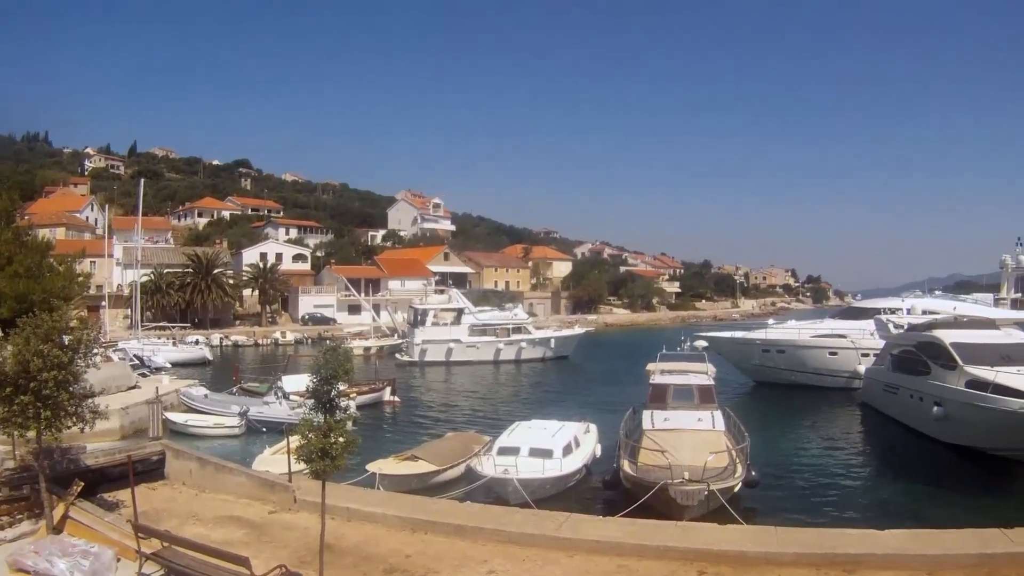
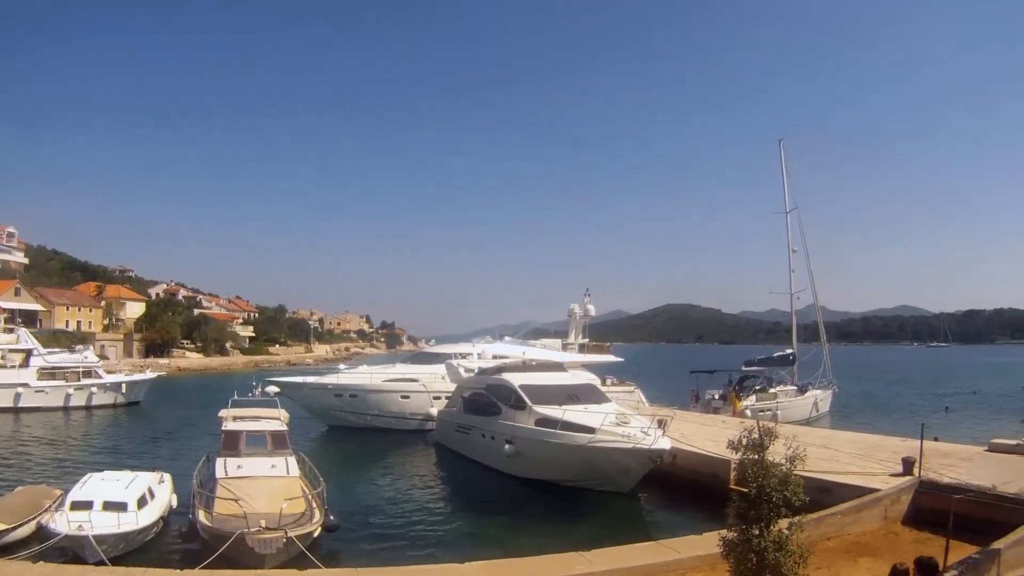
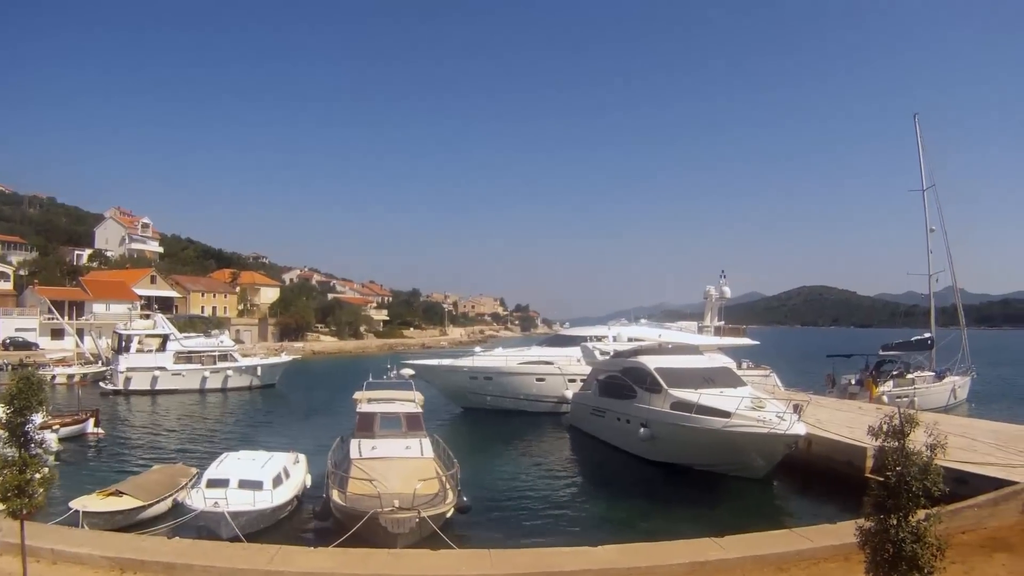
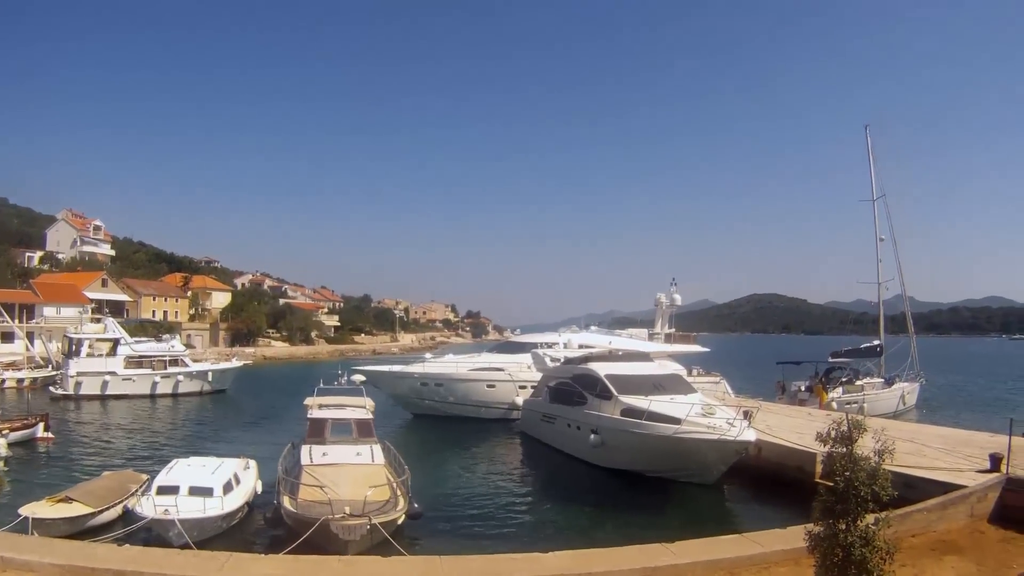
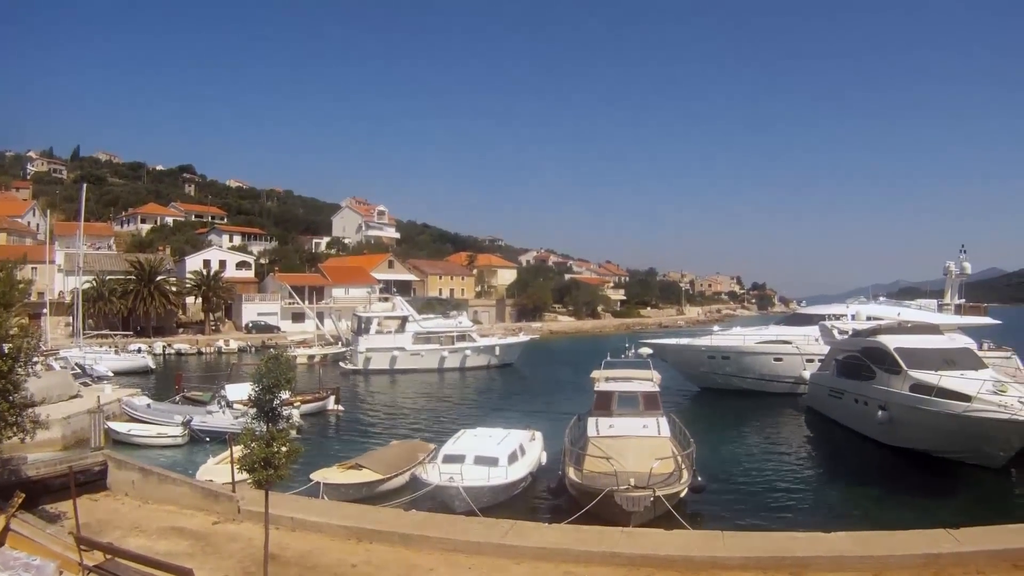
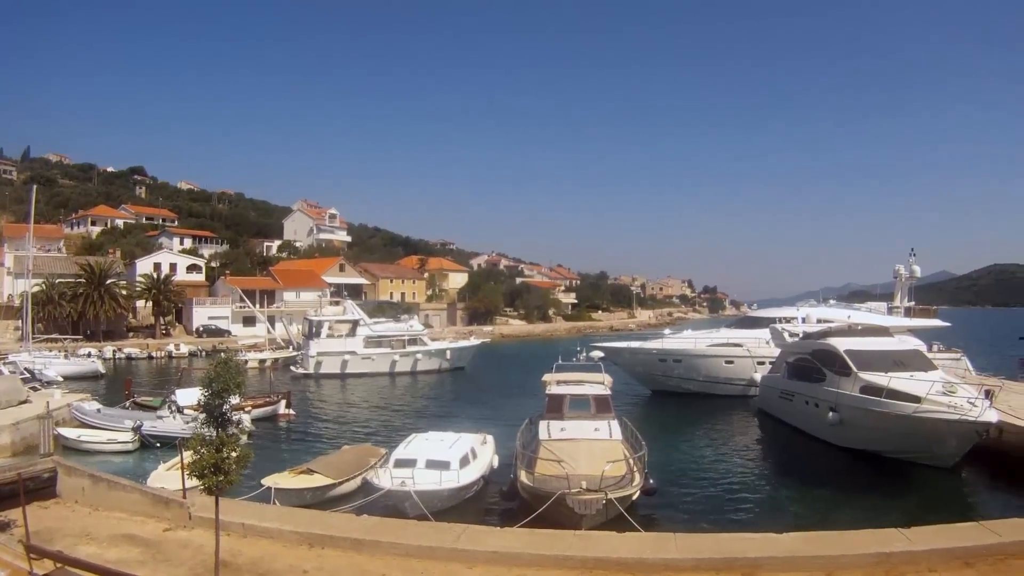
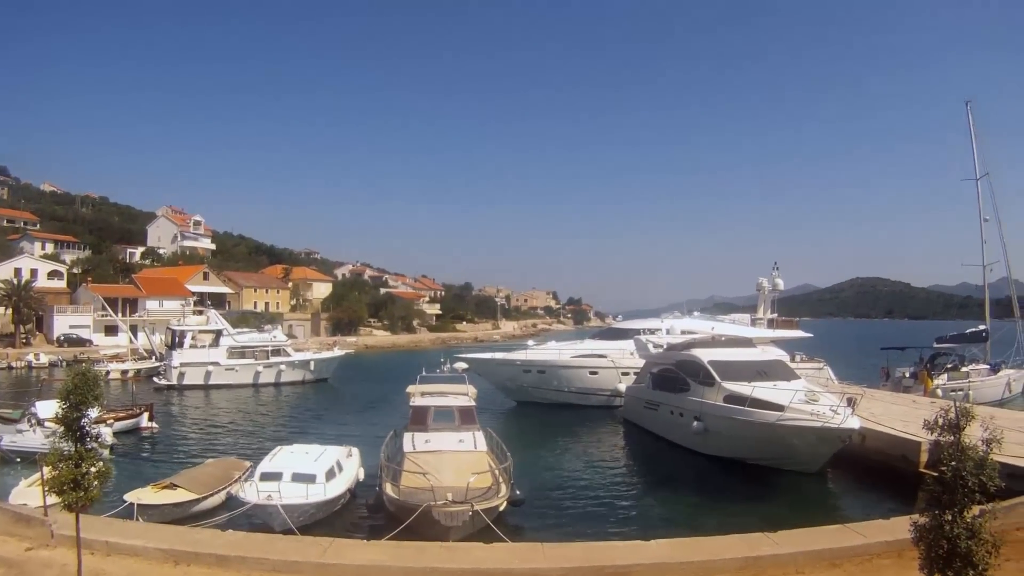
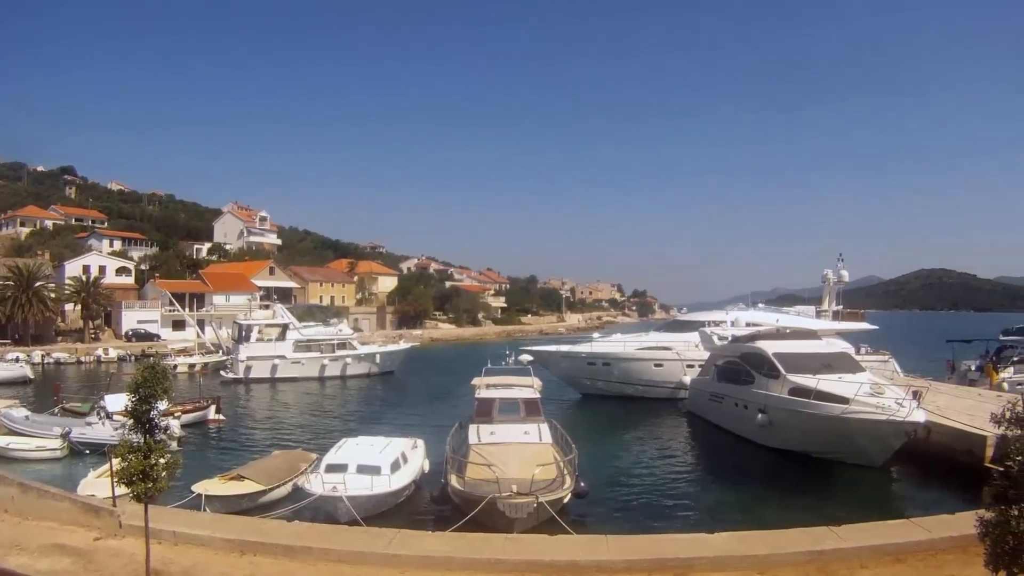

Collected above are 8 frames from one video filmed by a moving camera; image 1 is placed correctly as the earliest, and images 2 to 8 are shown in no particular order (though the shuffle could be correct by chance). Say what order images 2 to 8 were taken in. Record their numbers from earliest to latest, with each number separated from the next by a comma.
5, 6, 8, 7, 3, 4, 2
